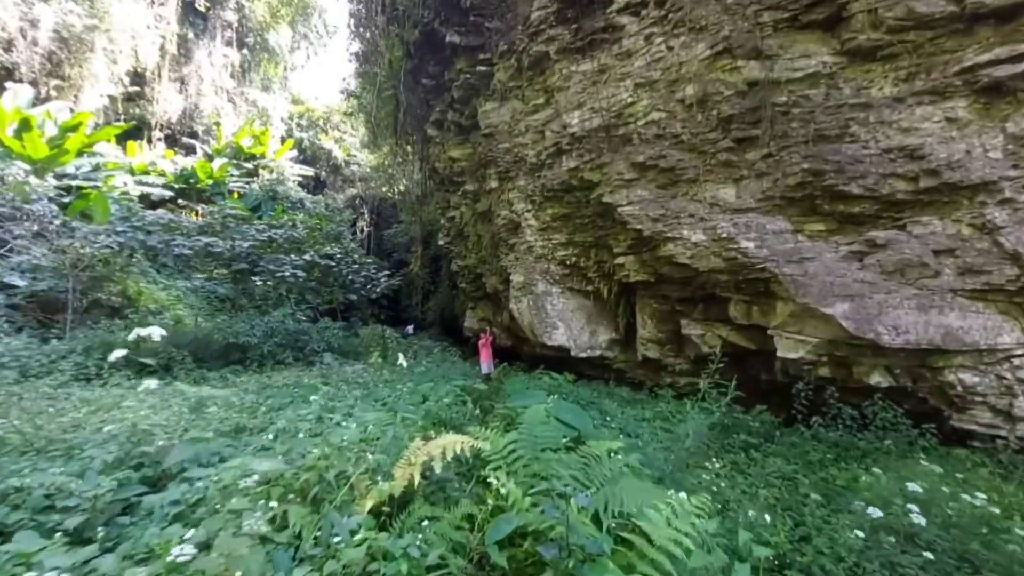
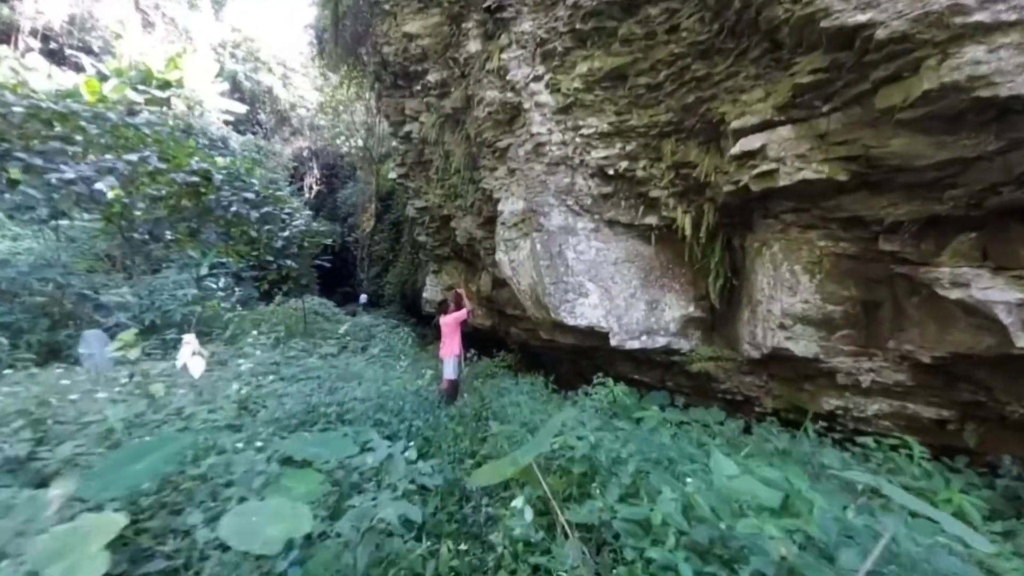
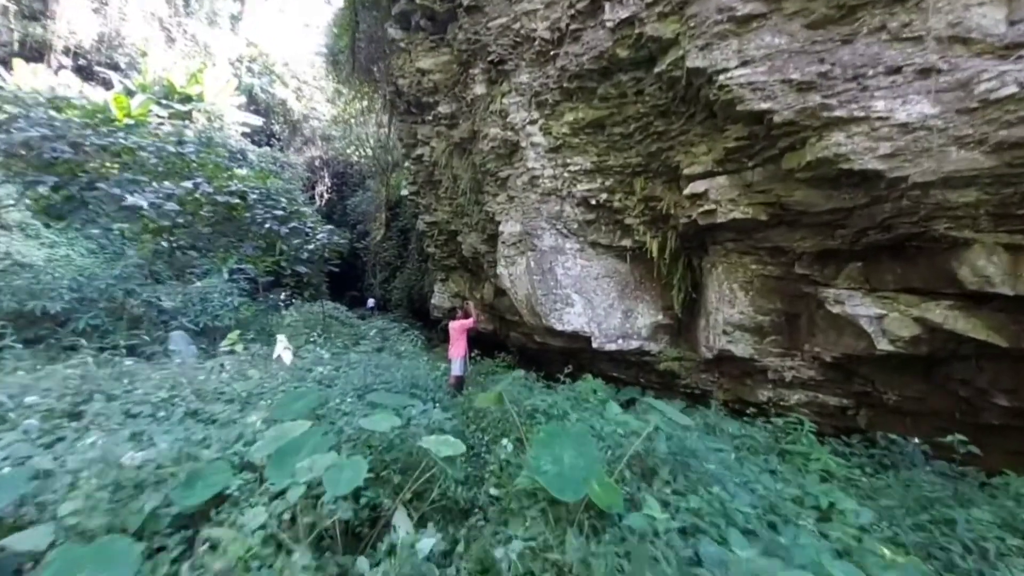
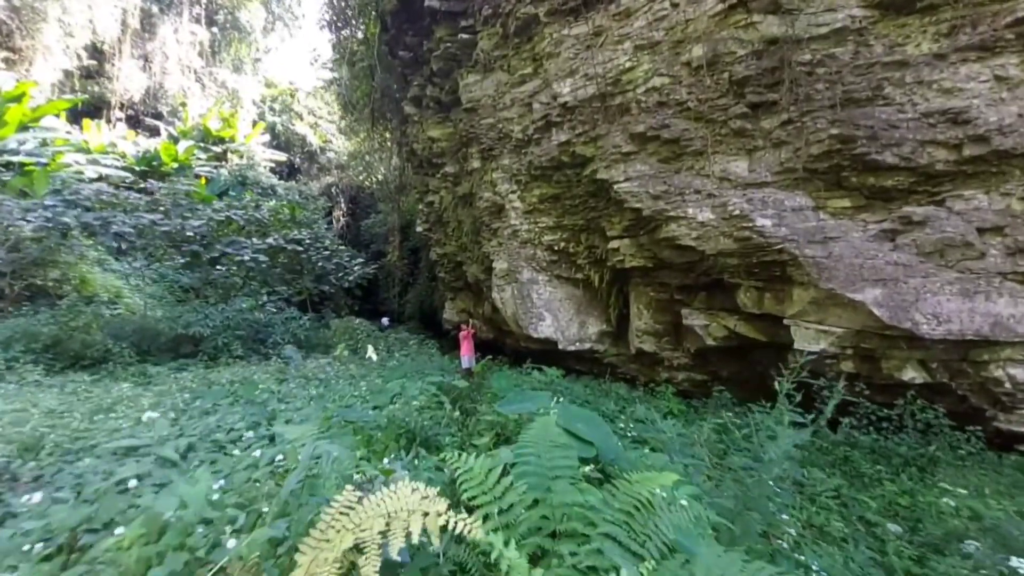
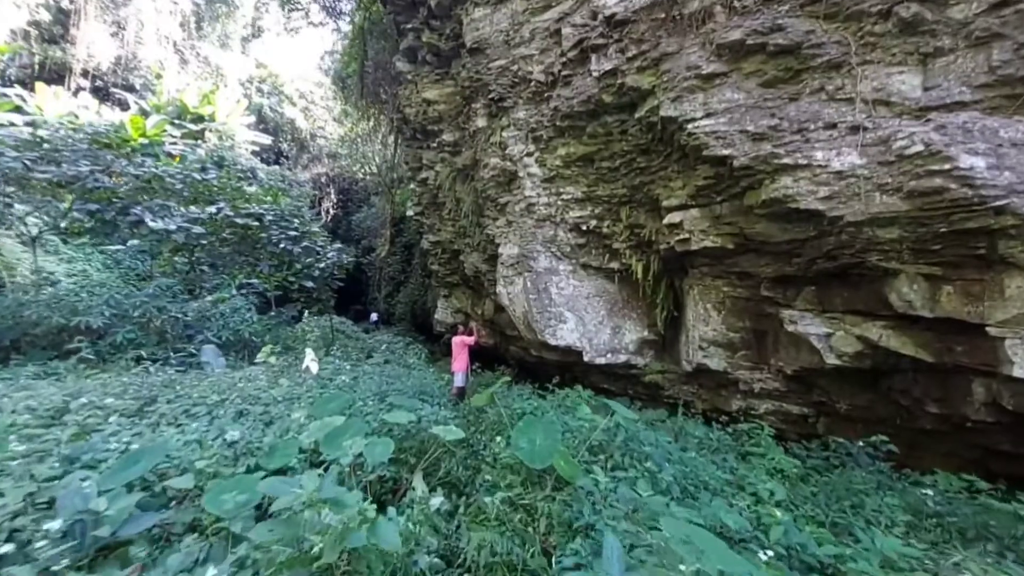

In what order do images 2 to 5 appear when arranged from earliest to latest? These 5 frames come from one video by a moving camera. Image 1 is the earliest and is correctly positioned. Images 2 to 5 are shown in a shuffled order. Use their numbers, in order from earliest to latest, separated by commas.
4, 5, 3, 2
